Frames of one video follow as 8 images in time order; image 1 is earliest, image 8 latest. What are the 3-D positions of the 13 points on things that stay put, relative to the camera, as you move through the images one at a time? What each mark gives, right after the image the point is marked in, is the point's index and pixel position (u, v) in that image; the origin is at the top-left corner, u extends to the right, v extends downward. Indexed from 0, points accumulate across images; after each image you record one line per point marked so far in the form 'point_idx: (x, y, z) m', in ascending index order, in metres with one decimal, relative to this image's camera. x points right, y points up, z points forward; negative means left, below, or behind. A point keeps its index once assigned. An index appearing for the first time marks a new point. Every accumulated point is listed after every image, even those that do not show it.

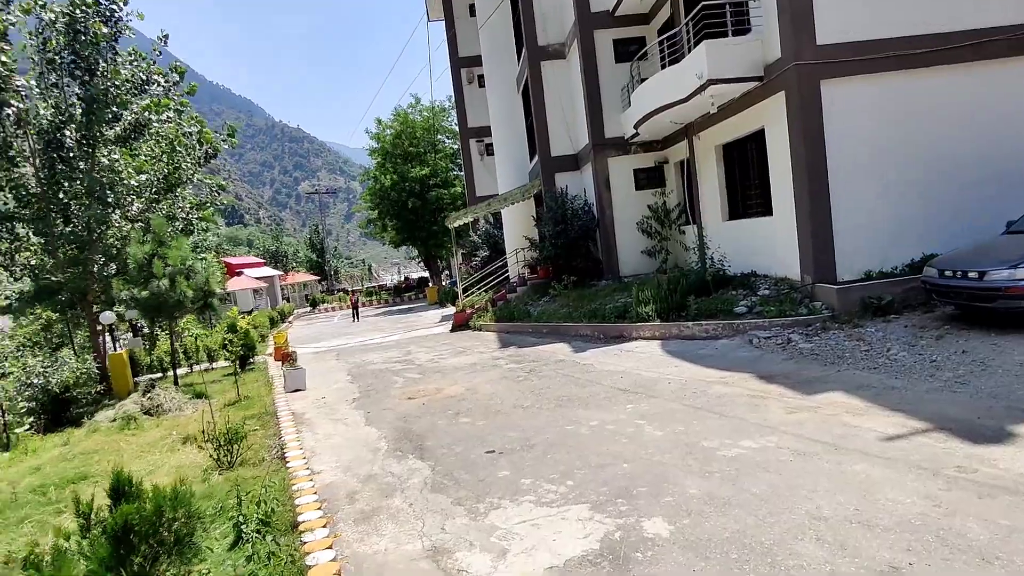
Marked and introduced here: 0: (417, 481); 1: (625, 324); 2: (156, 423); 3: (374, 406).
0: (-0.8, -1.7, +5.2) m
1: (+2.1, -0.7, +11.5) m
2: (-4.7, -1.8, +8.0) m
3: (-1.9, -1.6, +8.5) m
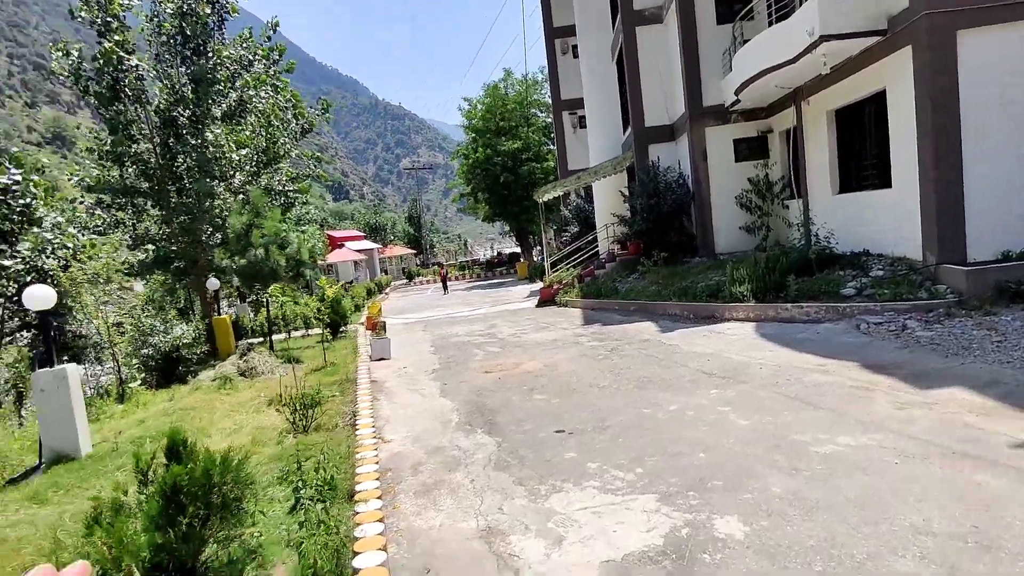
0: (-0.3, -1.4, +5.1) m
1: (+3.6, -0.3, +10.8) m
2: (-3.7, -1.3, +8.5) m
3: (-0.8, -1.3, +8.5) m
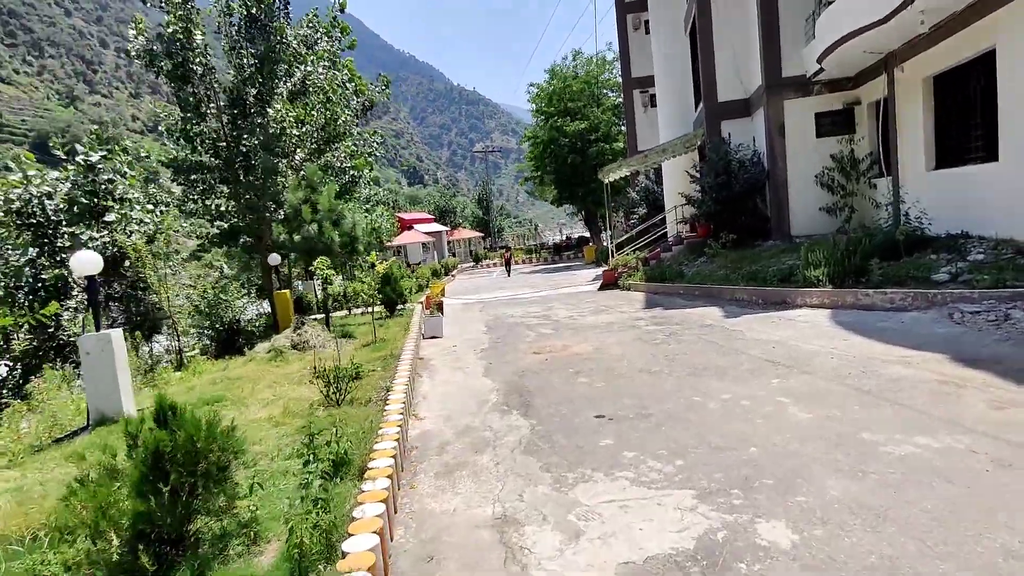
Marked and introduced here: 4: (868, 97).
0: (0.0, -1.2, +4.8) m
1: (+4.5, 0.0, +10.0) m
2: (-3.0, -1.0, +8.5) m
3: (-0.2, -1.0, +8.3) m
4: (+7.3, +3.9, +12.5) m
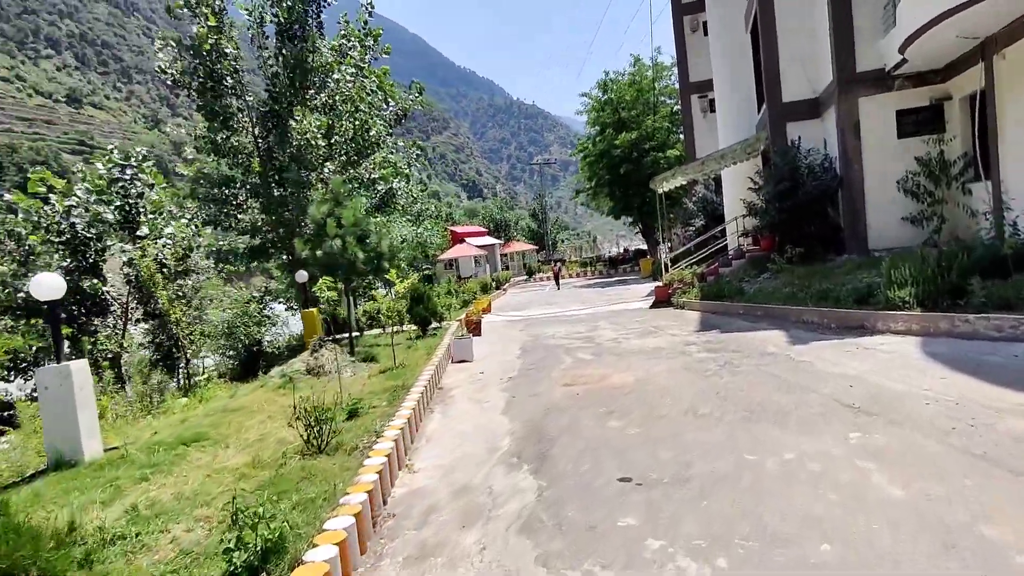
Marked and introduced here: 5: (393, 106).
0: (0.0, -1.4, +3.9) m
1: (+5.0, -0.3, +8.6) m
2: (-2.6, -1.3, +7.9) m
3: (+0.2, -1.2, +7.3) m
4: (+8.0, +3.5, +10.9) m
5: (-2.9, +4.5, +14.8) m
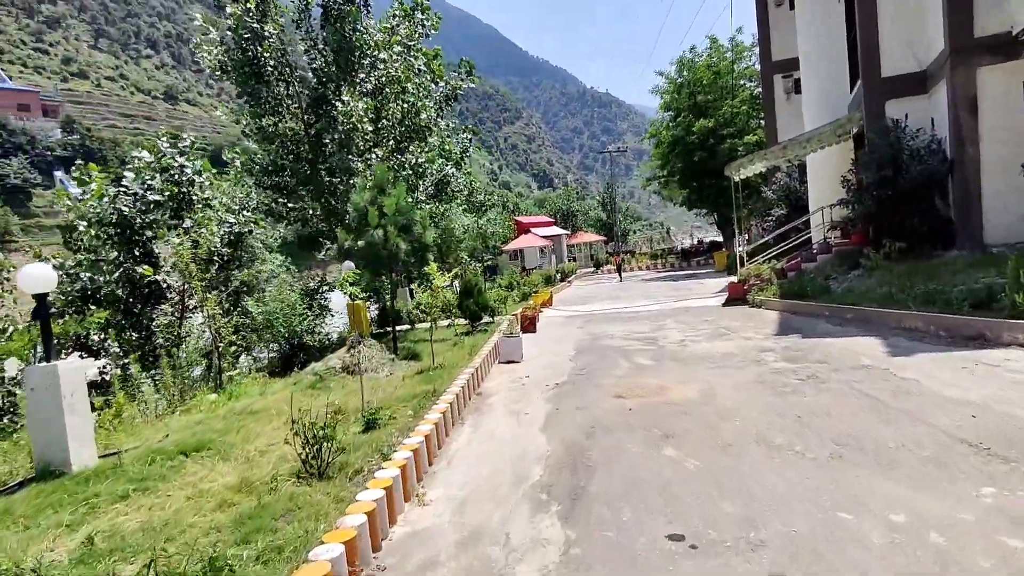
0: (+0.1, -1.4, +3.1) m
1: (+5.6, -0.4, +7.2) m
2: (-2.1, -1.2, +7.3) m
3: (+0.6, -1.2, +6.5) m
4: (+8.9, +3.5, +9.1) m
5: (-1.5, +4.6, +14.1) m
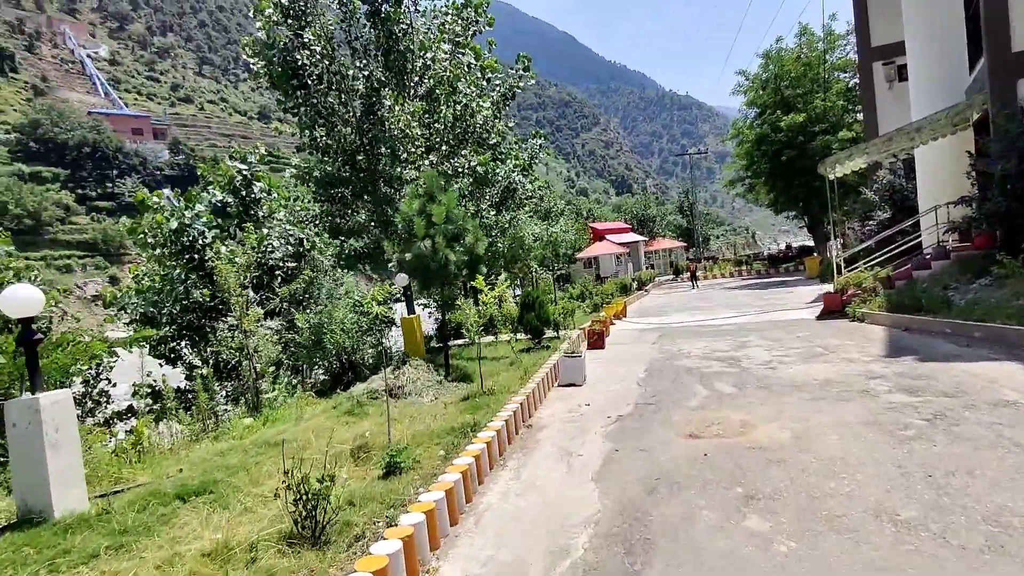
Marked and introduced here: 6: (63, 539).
0: (+0.1, -1.6, +2.2) m
1: (+6.1, -0.5, +5.6) m
2: (-1.5, -1.4, +6.7) m
3: (+1.1, -1.4, +5.5) m
4: (+9.6, +3.3, +7.1) m
5: (-0.1, +4.4, +13.4) m
6: (-2.7, -1.5, +3.7) m
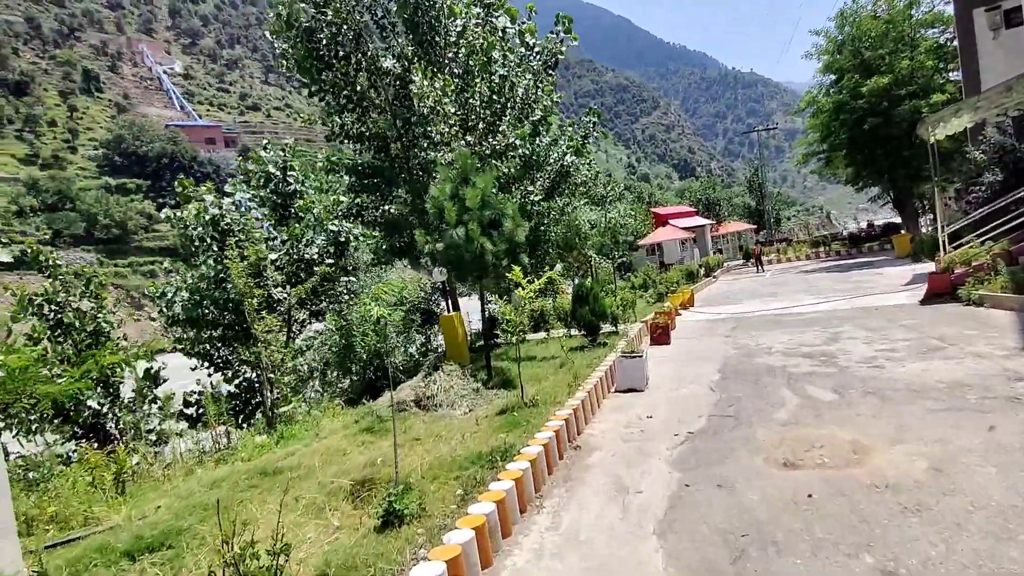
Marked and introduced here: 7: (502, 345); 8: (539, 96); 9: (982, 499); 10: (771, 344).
0: (+0.1, -1.5, +1.1) m
1: (+6.4, -0.3, +3.9) m
2: (-1.0, -1.3, +5.7) m
3: (+1.4, -1.3, +4.3) m
4: (+9.9, +3.7, +4.9) m
5: (+0.8, +4.5, +12.2) m
6: (-2.6, -1.6, +2.9) m
7: (-0.2, -0.9, +9.5) m
8: (+0.6, +3.7, +12.1) m
9: (+2.6, -1.2, +3.3) m
10: (+3.9, -0.8, +9.1) m
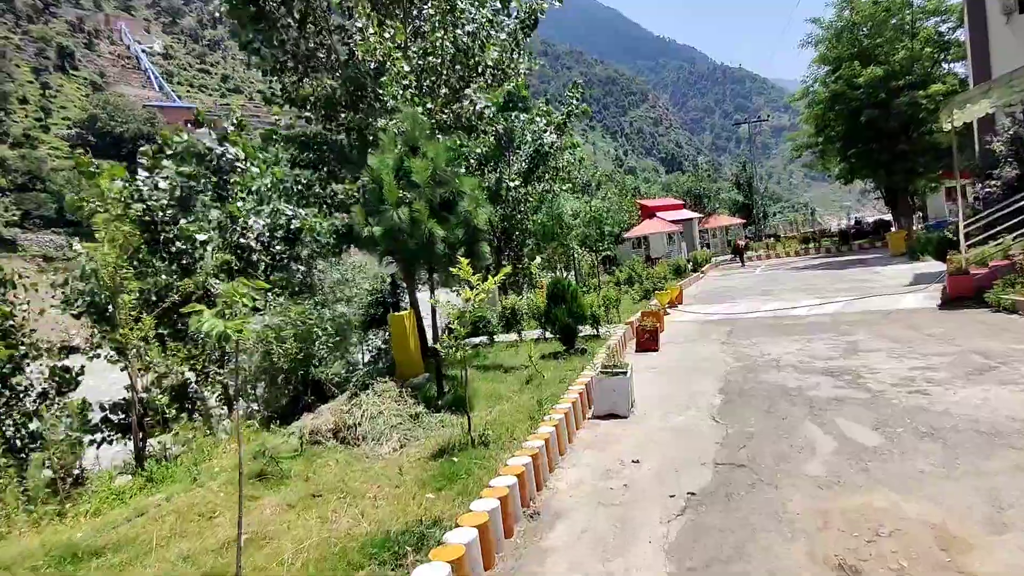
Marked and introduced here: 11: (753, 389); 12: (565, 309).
0: (-0.2, -1.6, -0.4) m
1: (+6.0, -0.4, +2.5) m
2: (-1.5, -1.3, +4.2) m
3: (+1.0, -1.3, +2.9) m
4: (+9.6, +3.5, +3.6) m
5: (+0.4, +4.6, +10.7) m
6: (-2.9, -1.6, +1.4) m
7: (-0.7, -0.8, +8.0) m
8: (+0.1, +3.8, +10.6) m
9: (+2.2, -1.2, +1.9) m
10: (+3.4, -0.8, +7.7) m
11: (+2.5, -1.0, +6.1) m
12: (+0.7, -0.3, +8.5) m
